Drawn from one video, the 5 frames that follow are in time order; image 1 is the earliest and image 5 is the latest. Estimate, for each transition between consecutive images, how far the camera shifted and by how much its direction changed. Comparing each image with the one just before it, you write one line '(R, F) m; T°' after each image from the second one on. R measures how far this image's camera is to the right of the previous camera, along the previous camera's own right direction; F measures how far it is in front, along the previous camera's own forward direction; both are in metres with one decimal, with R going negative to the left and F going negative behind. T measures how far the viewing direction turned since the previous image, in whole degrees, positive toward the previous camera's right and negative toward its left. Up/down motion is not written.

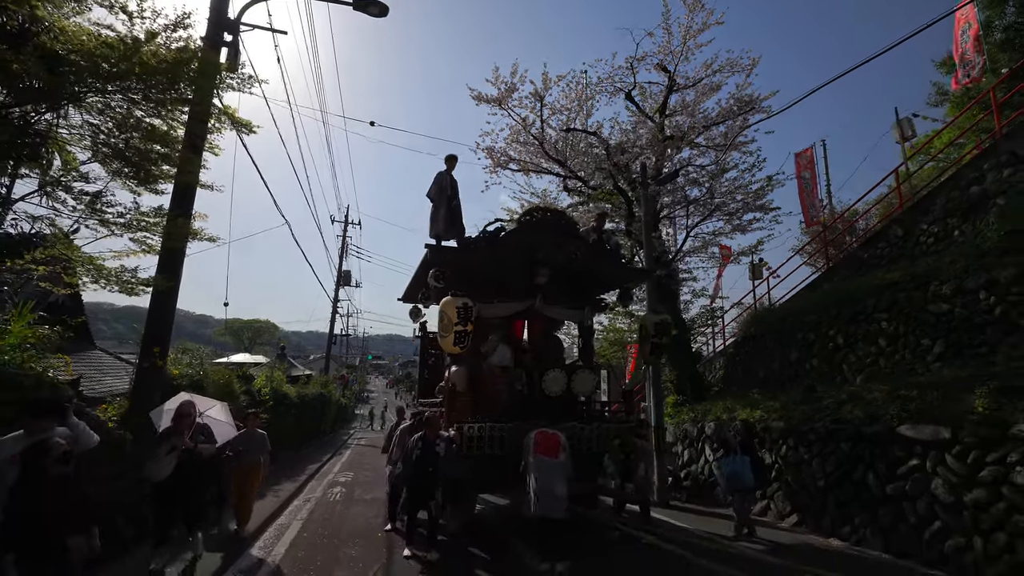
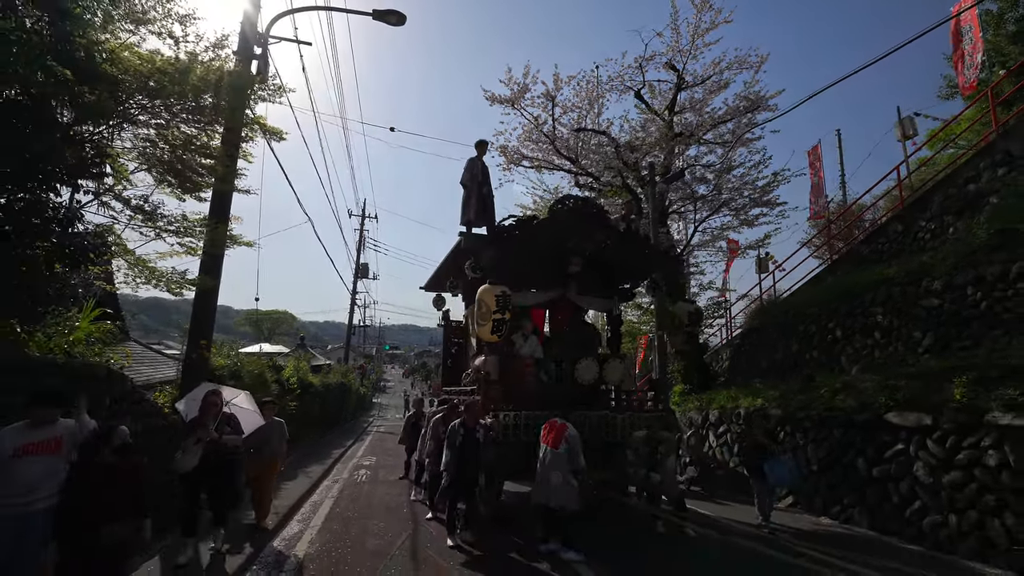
(0.0, -0.6) m; -1°
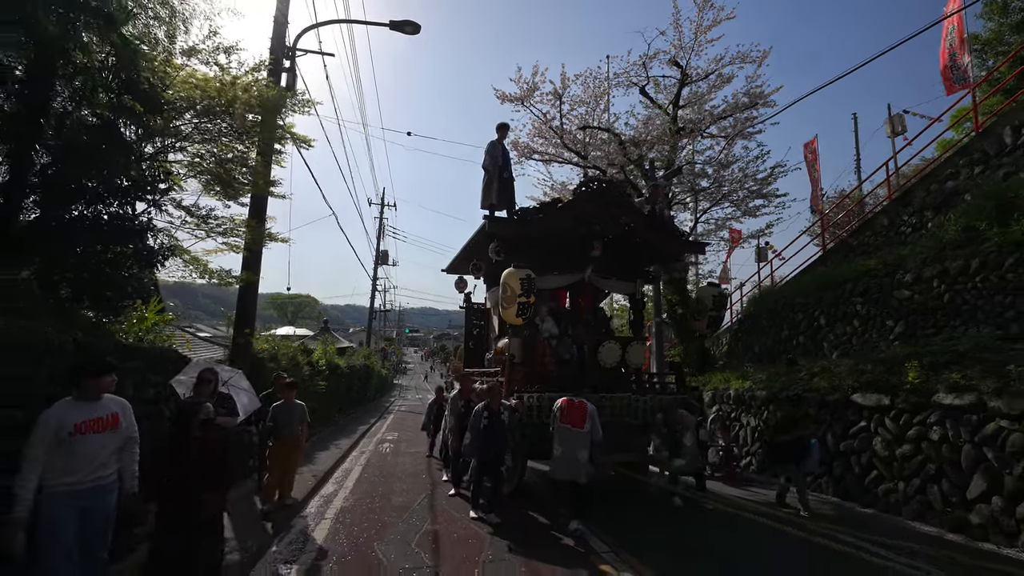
(+0.2, -0.9) m; -2°
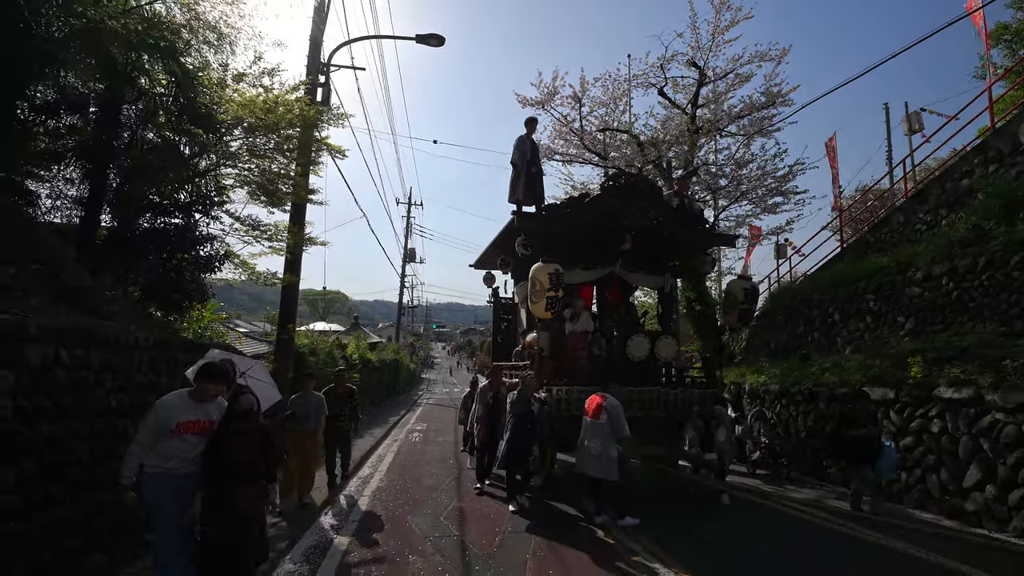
(+0.1, -0.5) m; -3°
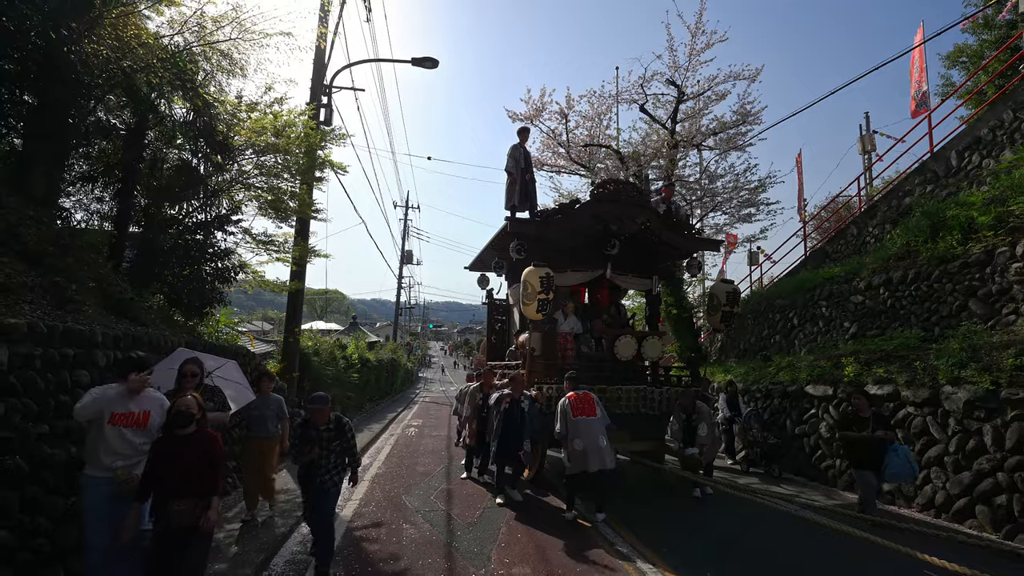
(+0.2, -1.0) m; 0°
